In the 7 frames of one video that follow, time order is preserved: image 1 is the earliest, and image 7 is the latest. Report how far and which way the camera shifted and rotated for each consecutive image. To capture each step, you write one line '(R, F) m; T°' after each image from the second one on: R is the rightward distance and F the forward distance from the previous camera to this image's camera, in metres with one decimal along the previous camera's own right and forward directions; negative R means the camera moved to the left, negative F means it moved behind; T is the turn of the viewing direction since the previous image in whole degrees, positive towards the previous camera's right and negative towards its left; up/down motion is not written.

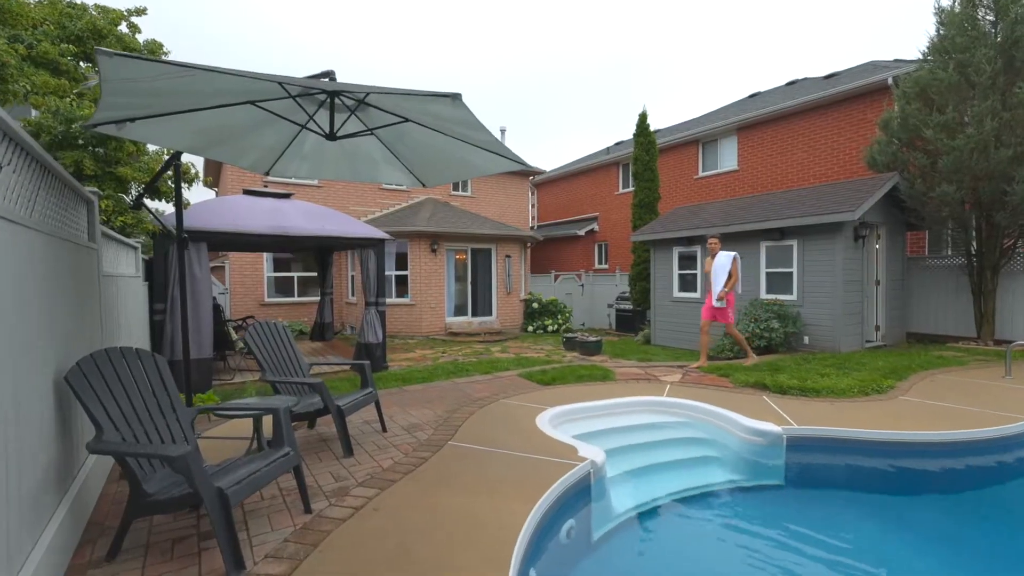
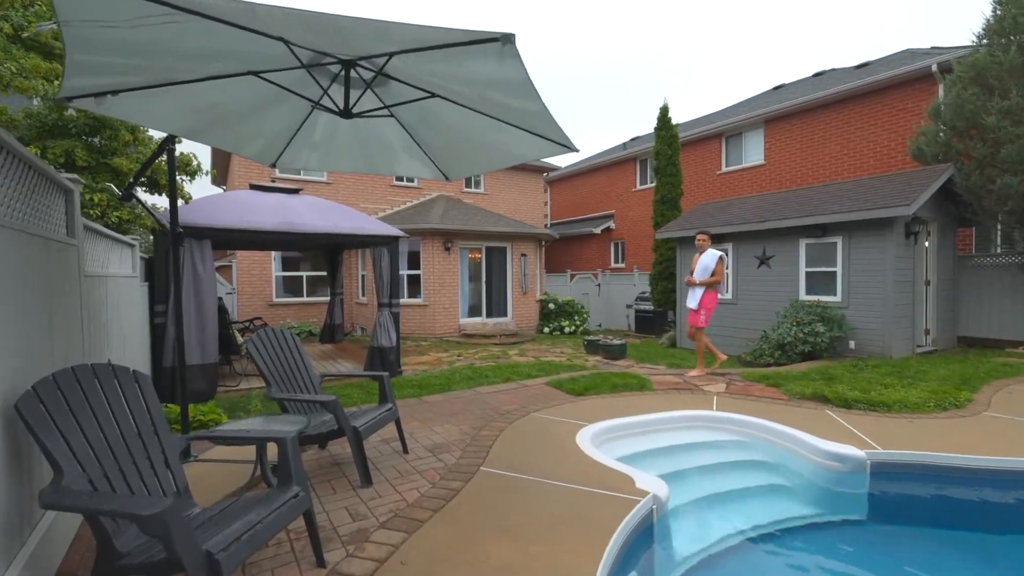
(-0.2, +0.5) m; -1°
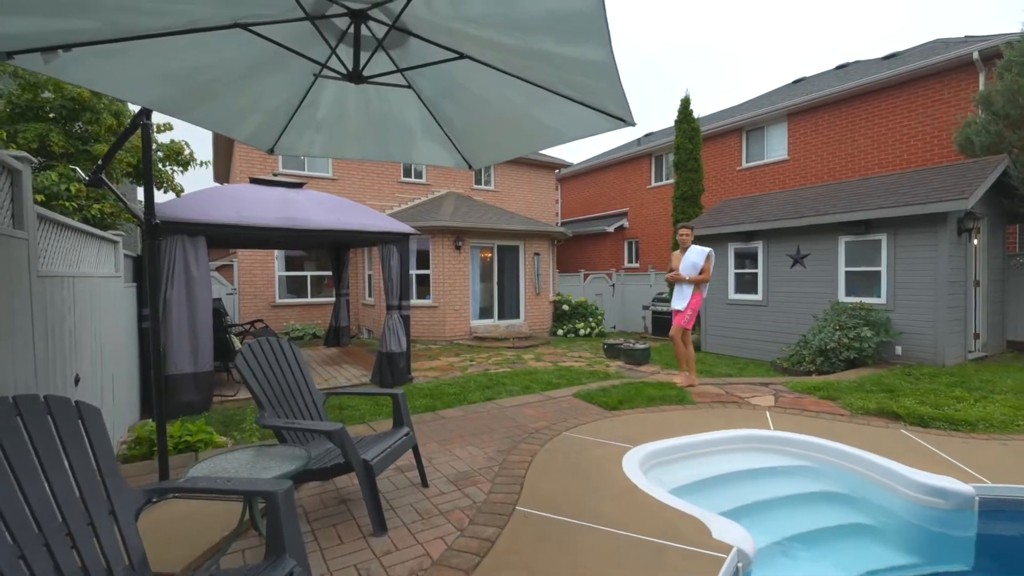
(-0.2, +0.5) m; -1°
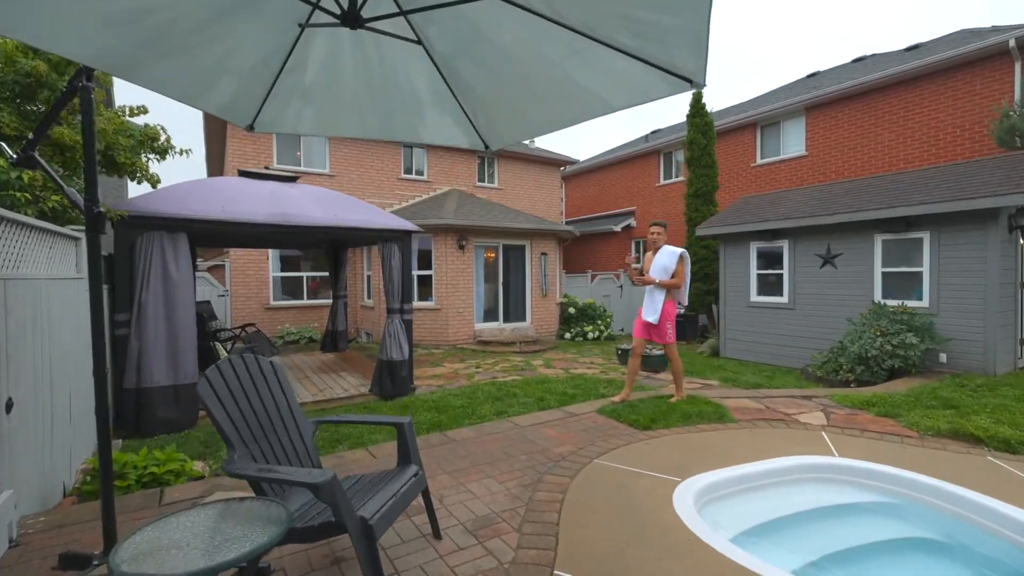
(-0.2, +0.6) m; 0°
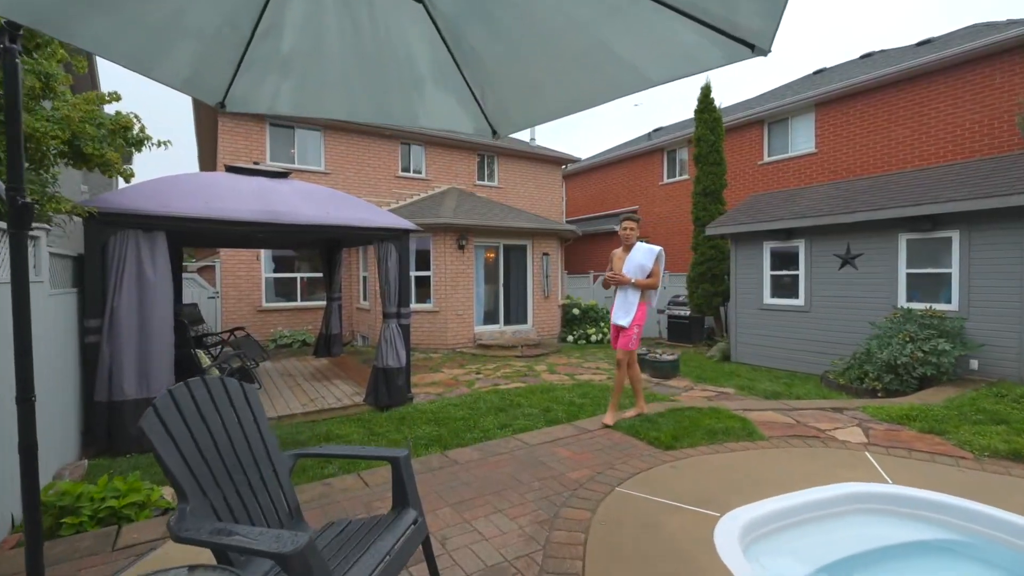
(-0.1, +0.4) m; 0°
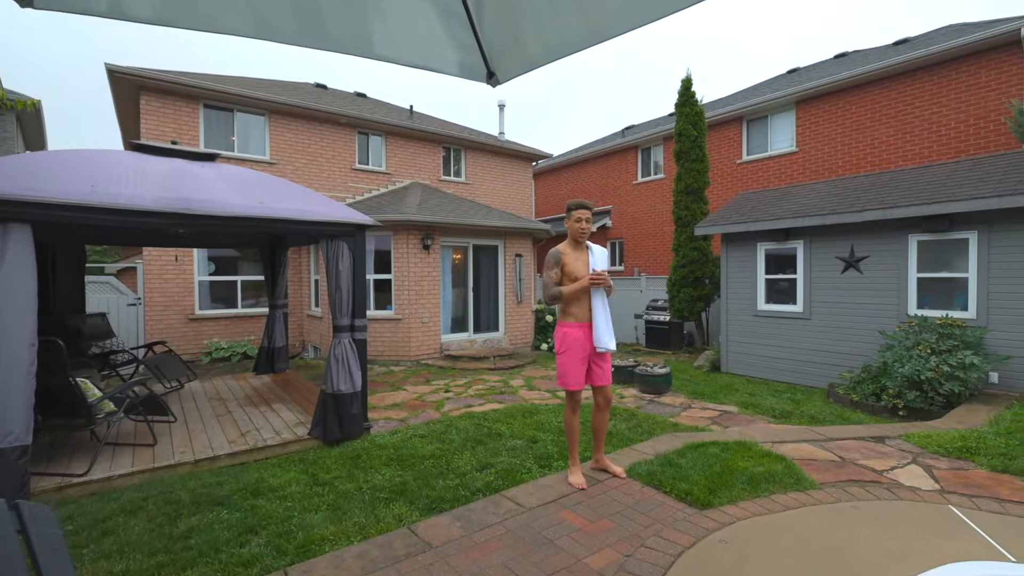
(-0.2, +1.0) m; +4°
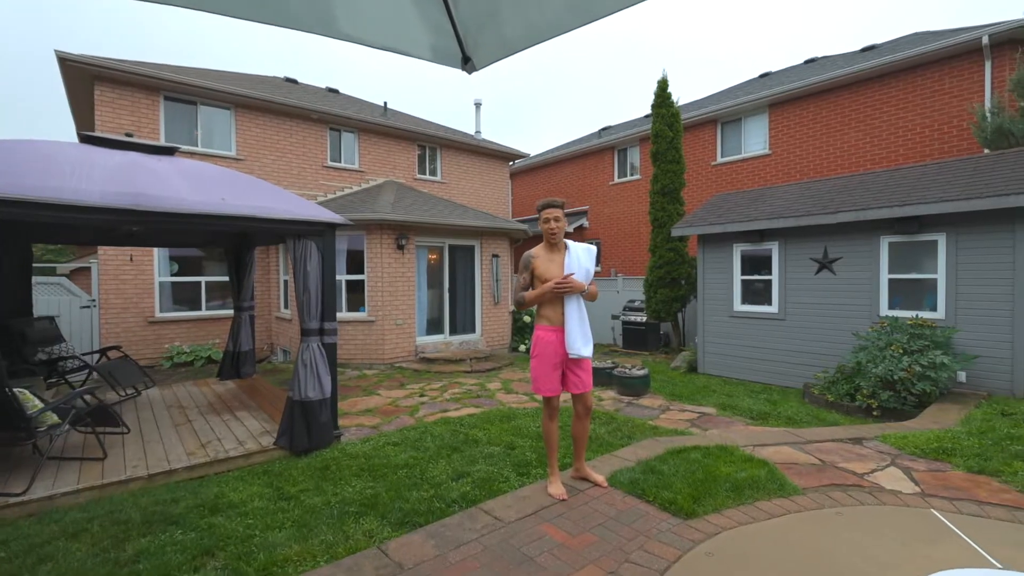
(0.0, +0.2) m; +3°
